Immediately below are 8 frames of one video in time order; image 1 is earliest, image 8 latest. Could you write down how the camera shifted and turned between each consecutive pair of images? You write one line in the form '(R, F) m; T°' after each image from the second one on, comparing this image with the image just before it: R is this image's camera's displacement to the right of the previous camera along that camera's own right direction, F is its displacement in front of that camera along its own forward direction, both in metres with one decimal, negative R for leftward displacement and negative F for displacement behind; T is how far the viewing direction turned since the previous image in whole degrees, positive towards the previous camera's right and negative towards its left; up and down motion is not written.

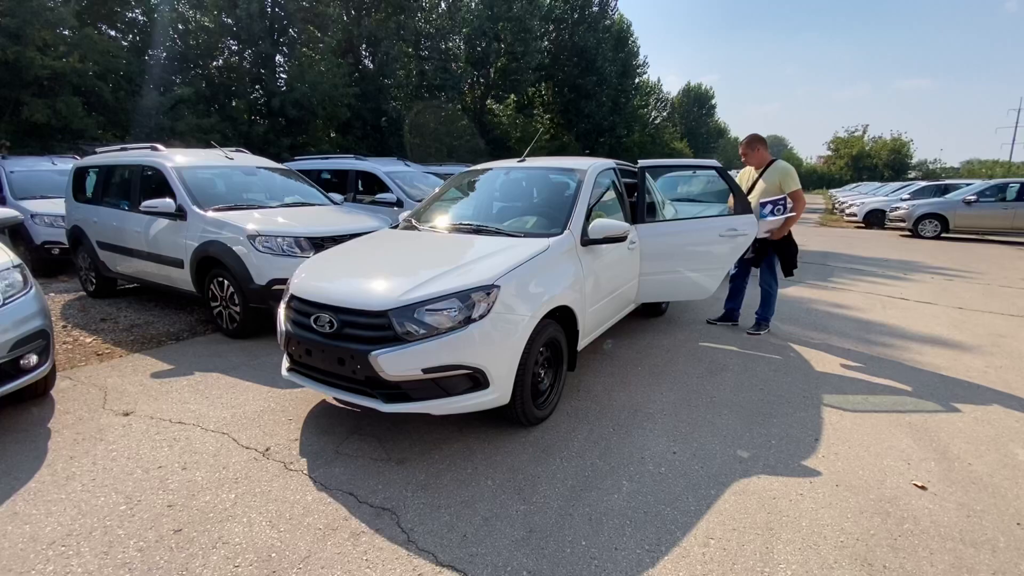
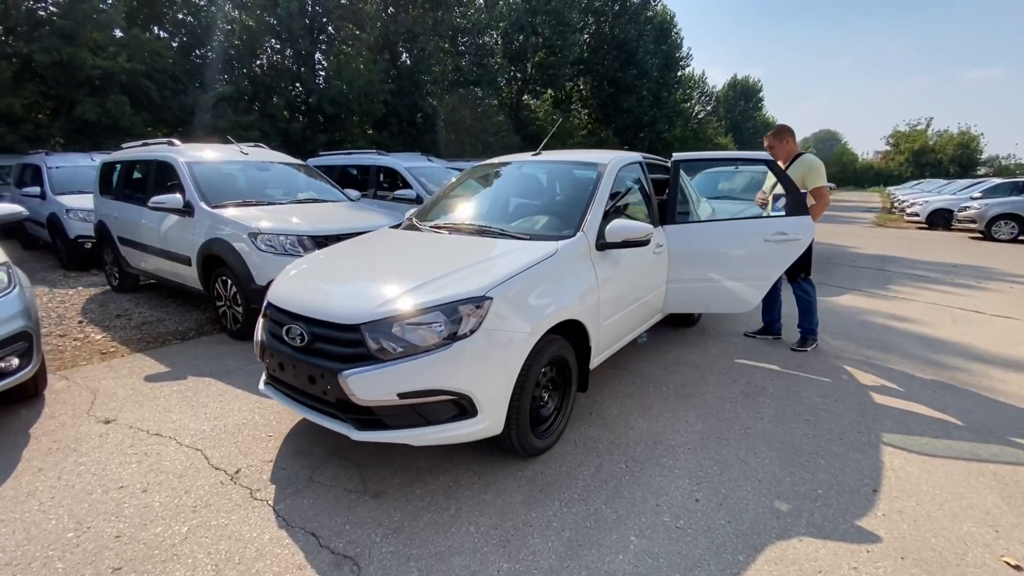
(+0.2, +0.4) m; -4°
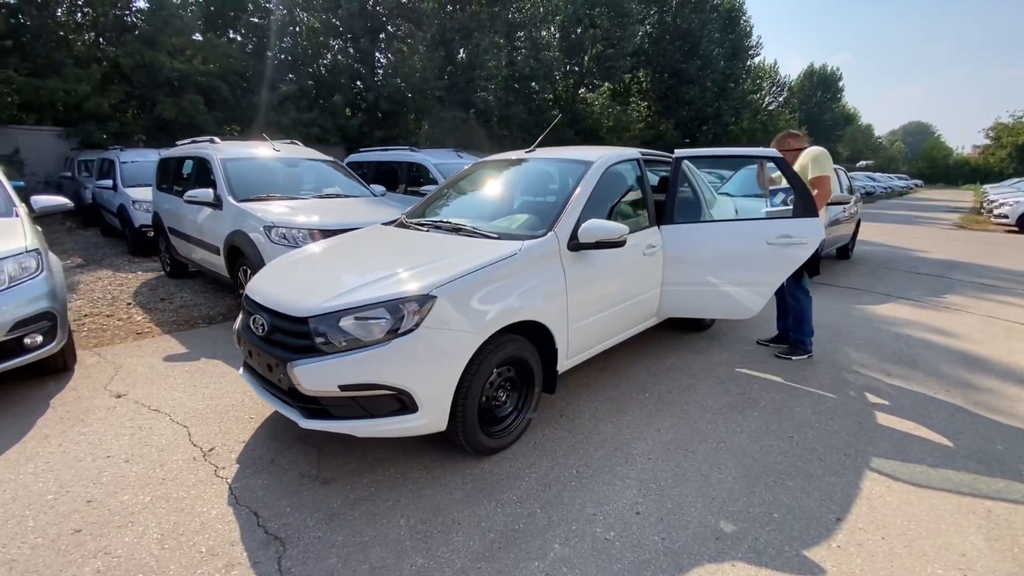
(+0.6, 0.0) m; -7°
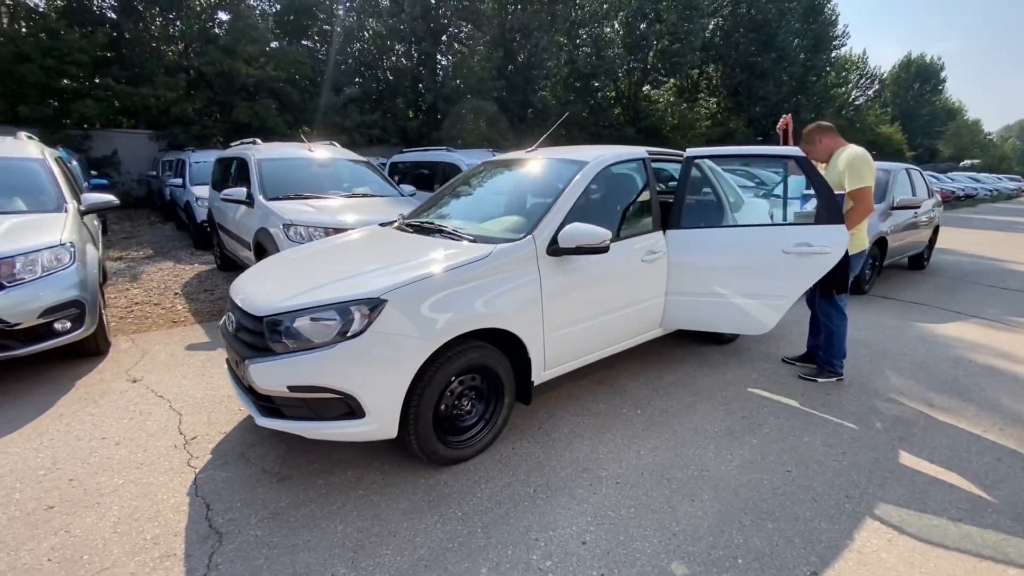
(+0.6, +0.2) m; -7°
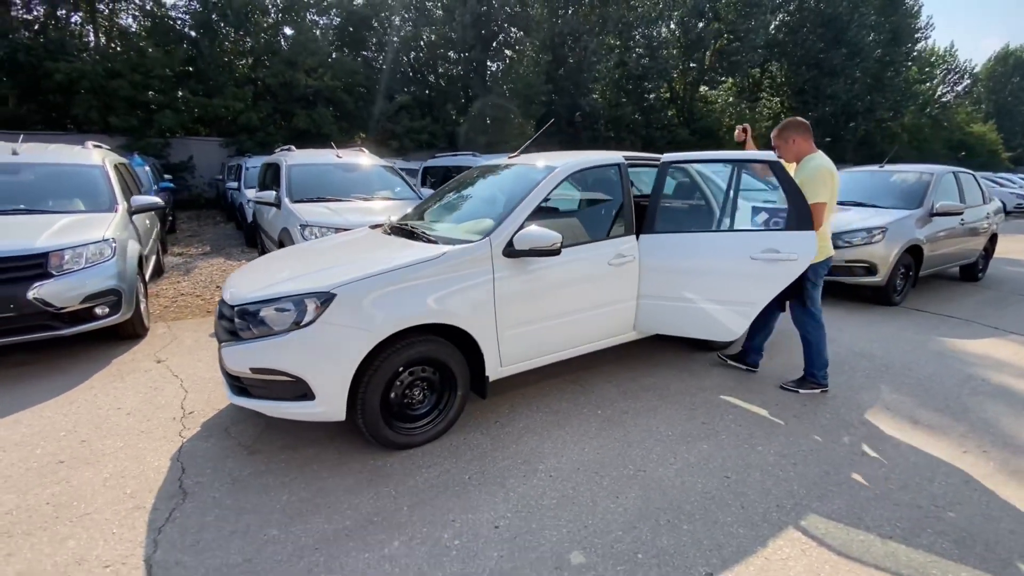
(+0.7, -0.1) m; -7°
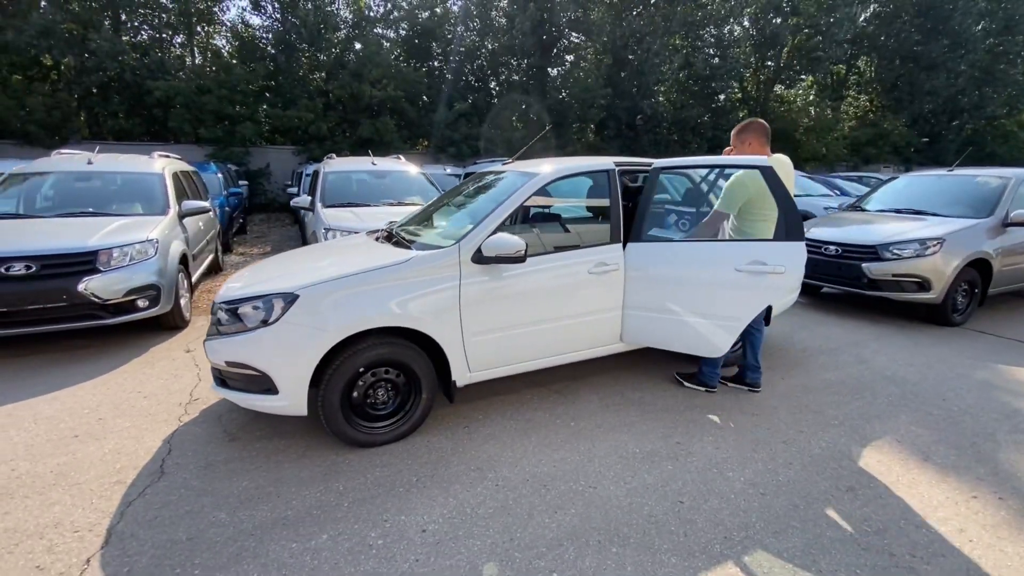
(+0.7, 0.0) m; -8°
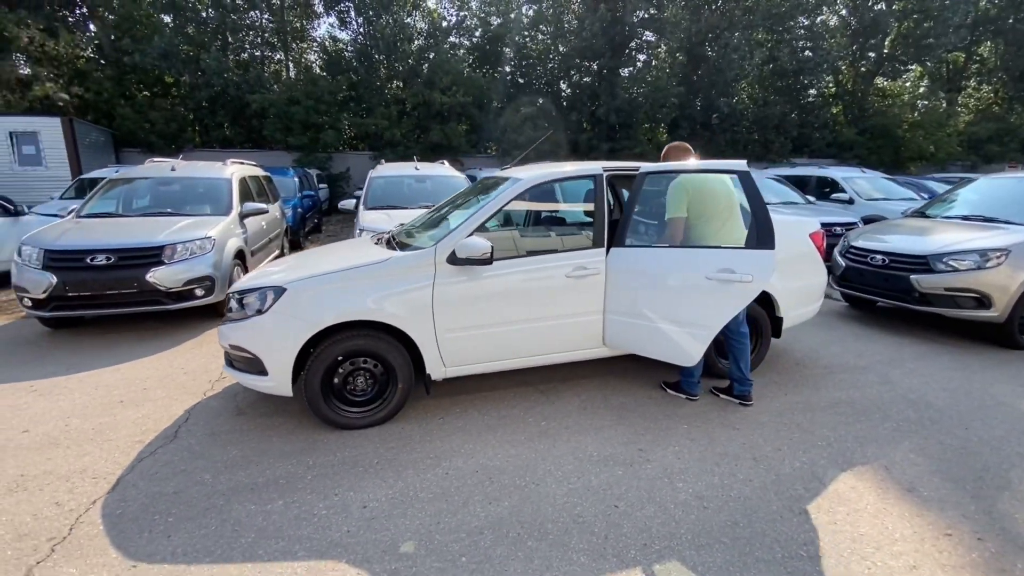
(+0.7, -0.1) m; -9°
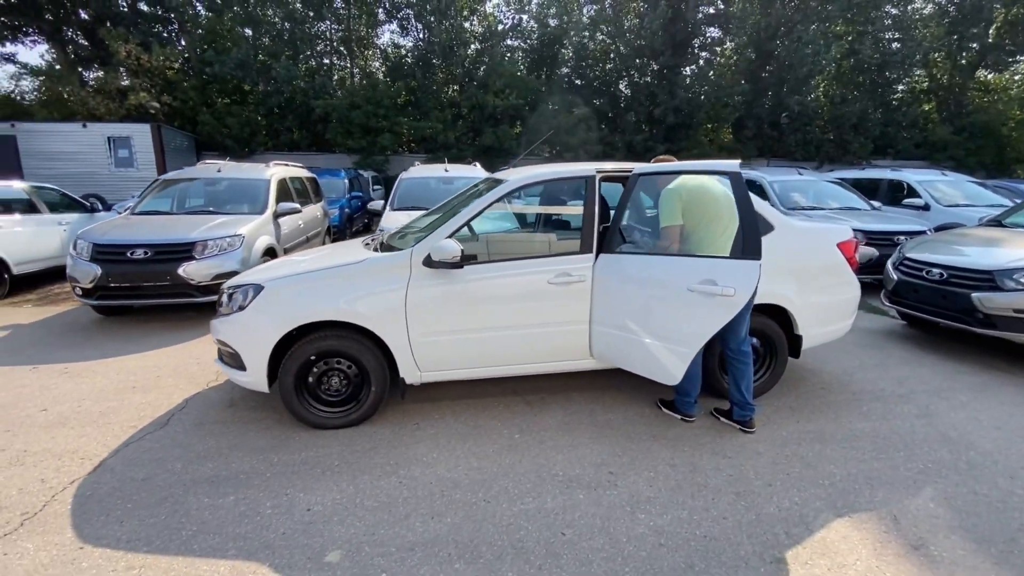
(+0.6, +0.2) m; -7°
